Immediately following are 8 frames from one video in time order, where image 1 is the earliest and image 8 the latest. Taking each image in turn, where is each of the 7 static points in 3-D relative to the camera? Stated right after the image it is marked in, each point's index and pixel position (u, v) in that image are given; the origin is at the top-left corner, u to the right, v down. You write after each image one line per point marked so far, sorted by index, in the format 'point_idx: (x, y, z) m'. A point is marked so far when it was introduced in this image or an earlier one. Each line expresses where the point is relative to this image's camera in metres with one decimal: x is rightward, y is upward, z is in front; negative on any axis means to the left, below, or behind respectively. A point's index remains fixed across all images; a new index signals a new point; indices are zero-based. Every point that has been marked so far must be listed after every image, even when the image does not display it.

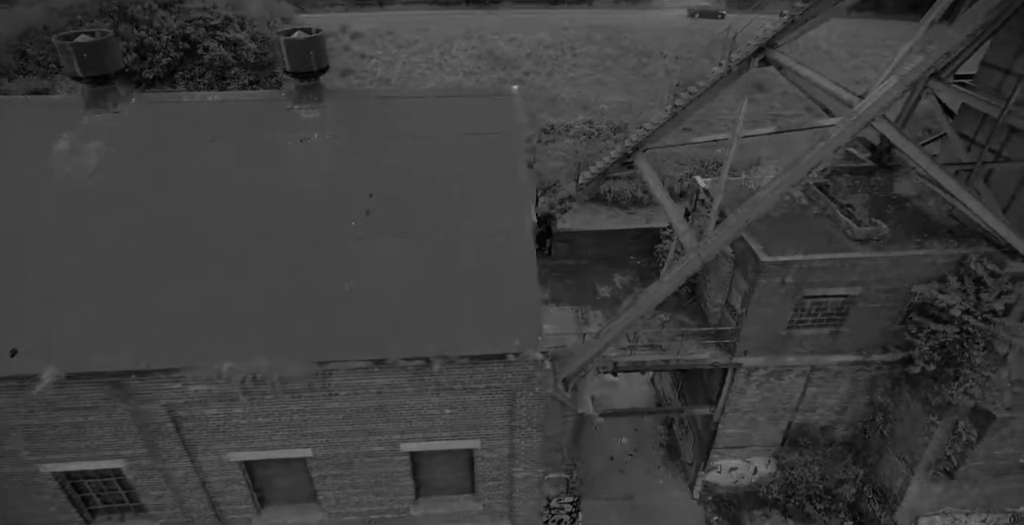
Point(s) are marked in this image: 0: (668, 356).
0: (+3.1, -1.8, +11.2) m
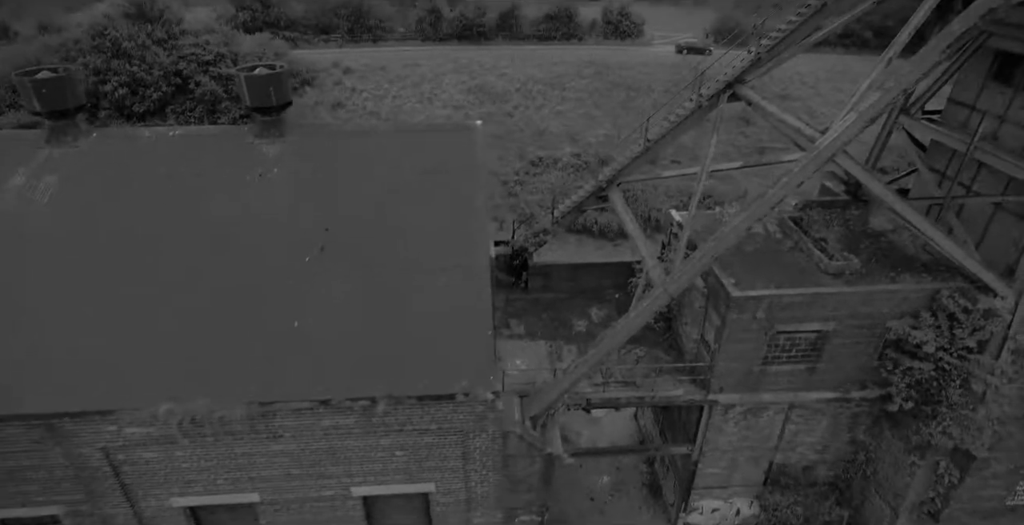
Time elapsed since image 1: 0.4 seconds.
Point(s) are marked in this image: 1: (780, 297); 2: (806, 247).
0: (+2.5, -2.5, +10.9) m
1: (+4.6, -0.6, +9.9) m
2: (+5.7, +0.3, +11.3) m
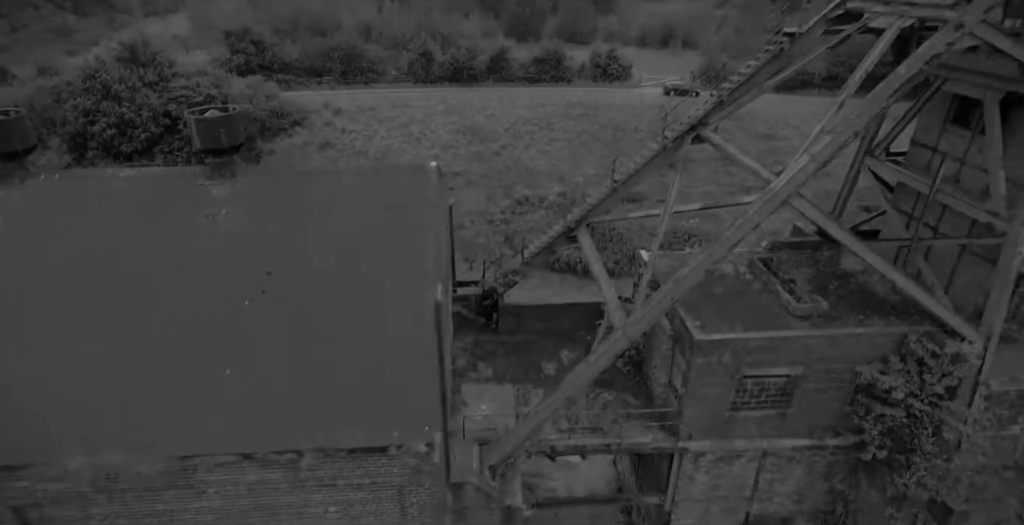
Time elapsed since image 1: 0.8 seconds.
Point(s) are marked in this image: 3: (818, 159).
0: (+1.8, -3.2, +10.6) m
1: (+3.9, -1.3, +9.7) m
2: (+5.0, -0.5, +11.1) m
3: (+4.2, +1.4, +8.0) m
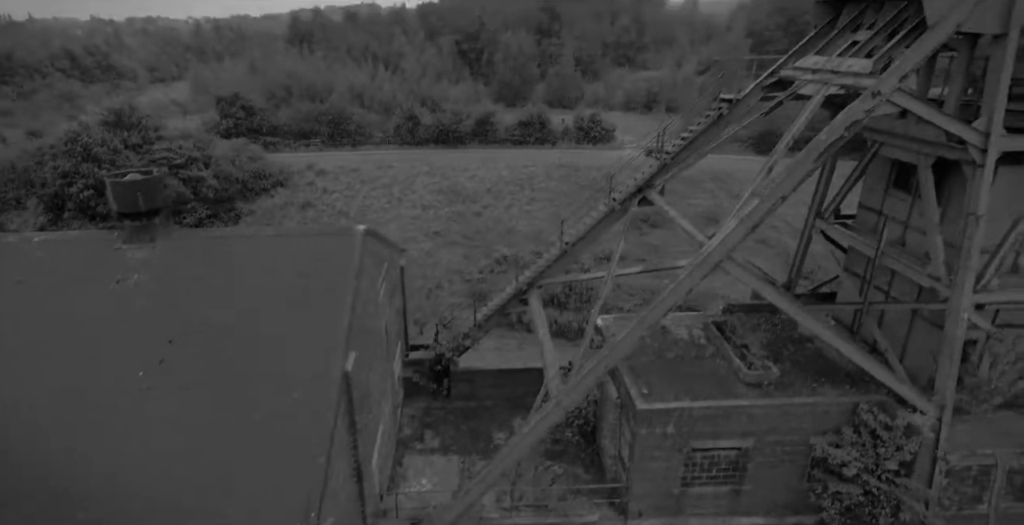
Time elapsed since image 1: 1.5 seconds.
0: (+0.7, -4.4, +9.9) m
1: (+2.8, -2.4, +9.2) m
2: (+4.0, -1.7, +10.7) m
3: (+3.2, +0.5, +7.8) m
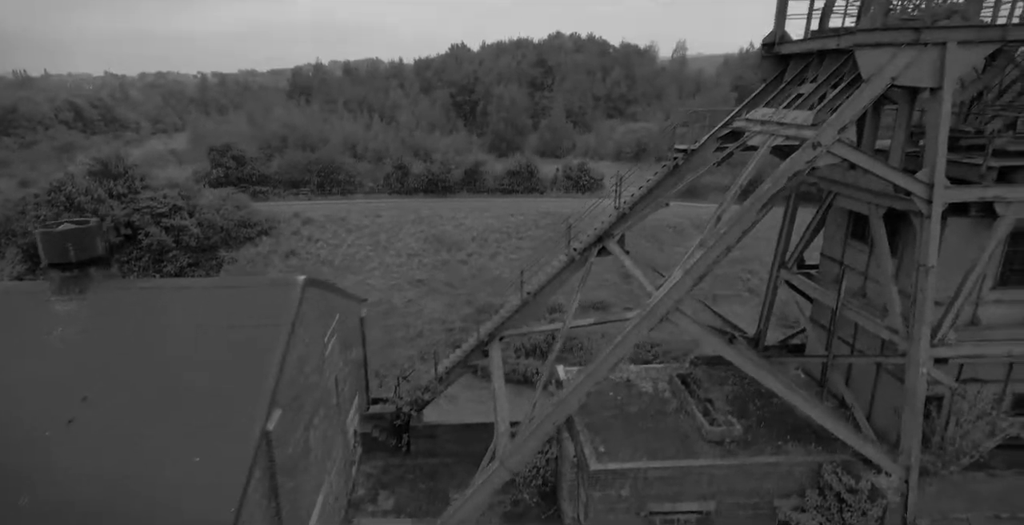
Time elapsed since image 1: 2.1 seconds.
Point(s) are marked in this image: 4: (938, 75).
0: (-0.1, -5.2, +9.3) m
1: (+2.0, -3.2, +8.7) m
2: (+3.2, -2.6, +10.3) m
3: (+2.4, -0.2, +7.6) m
4: (+5.3, +2.3, +7.2) m
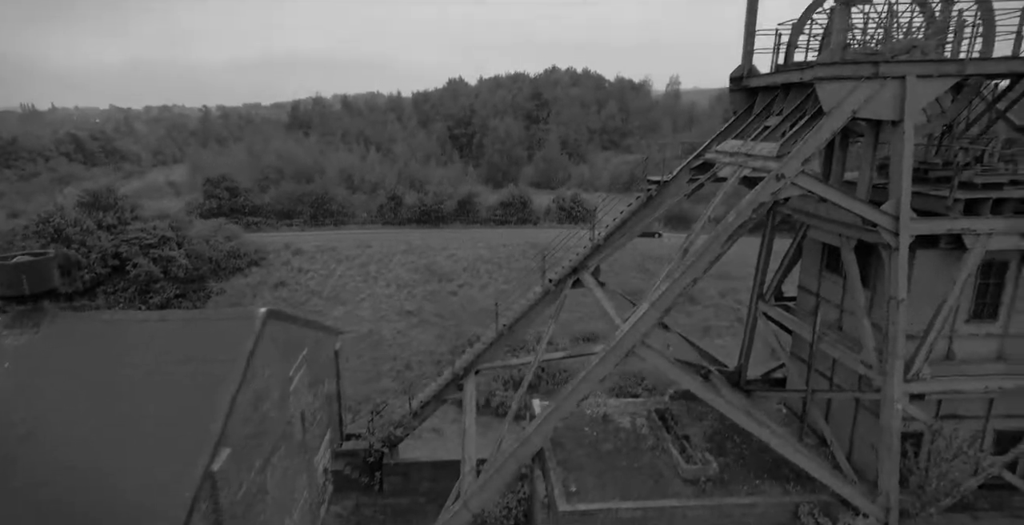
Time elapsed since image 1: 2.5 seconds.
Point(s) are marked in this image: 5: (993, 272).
0: (-0.6, -5.7, +8.8) m
1: (+1.5, -3.6, +8.4) m
2: (+2.7, -3.2, +10.0) m
3: (+1.9, -0.6, +7.4) m
4: (+4.8, +1.9, +7.2) m
5: (+6.7, -0.1, +8.0) m
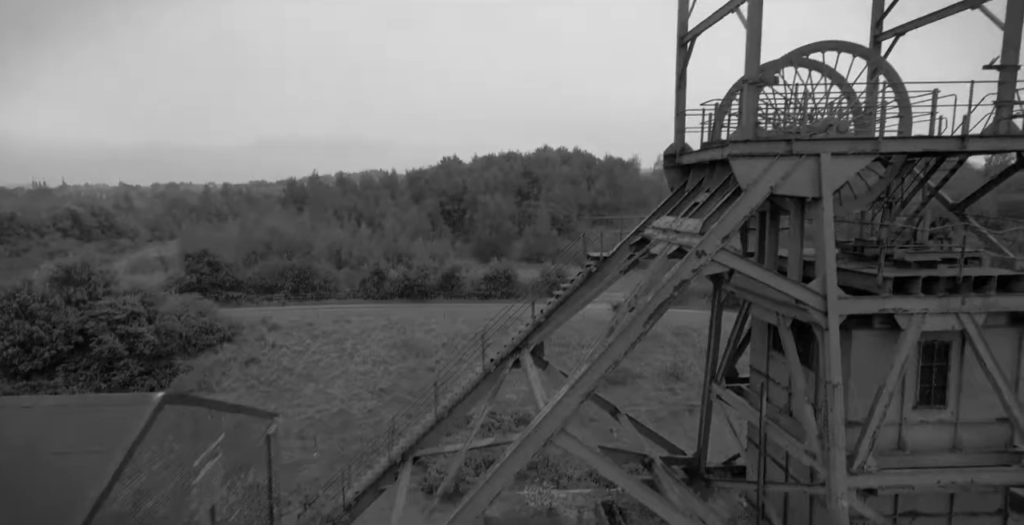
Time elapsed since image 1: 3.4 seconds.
0: (-1.7, -6.9, +7.7) m
1: (+0.4, -4.7, +7.5) m
2: (+1.6, -4.5, +9.1) m
3: (+0.8, -1.6, +6.9) m
4: (+3.7, +1.0, +7.1) m
5: (+5.6, -1.2, +7.6) m
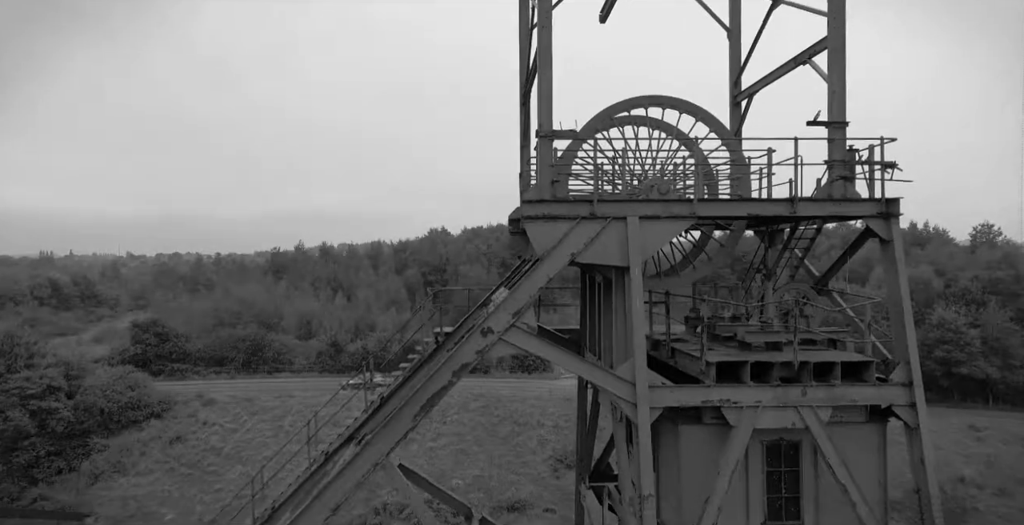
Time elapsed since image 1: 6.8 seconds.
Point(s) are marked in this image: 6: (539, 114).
0: (-4.3, -7.7, +5.6) m
1: (-2.2, -5.5, +5.8) m
2: (-1.1, -5.5, +7.4) m
3: (-1.8, -2.4, +5.5) m
4: (+1.2, +0.1, +6.0) m
5: (+3.0, -2.1, +6.2) m
6: (+0.3, +1.6, +6.3) m
